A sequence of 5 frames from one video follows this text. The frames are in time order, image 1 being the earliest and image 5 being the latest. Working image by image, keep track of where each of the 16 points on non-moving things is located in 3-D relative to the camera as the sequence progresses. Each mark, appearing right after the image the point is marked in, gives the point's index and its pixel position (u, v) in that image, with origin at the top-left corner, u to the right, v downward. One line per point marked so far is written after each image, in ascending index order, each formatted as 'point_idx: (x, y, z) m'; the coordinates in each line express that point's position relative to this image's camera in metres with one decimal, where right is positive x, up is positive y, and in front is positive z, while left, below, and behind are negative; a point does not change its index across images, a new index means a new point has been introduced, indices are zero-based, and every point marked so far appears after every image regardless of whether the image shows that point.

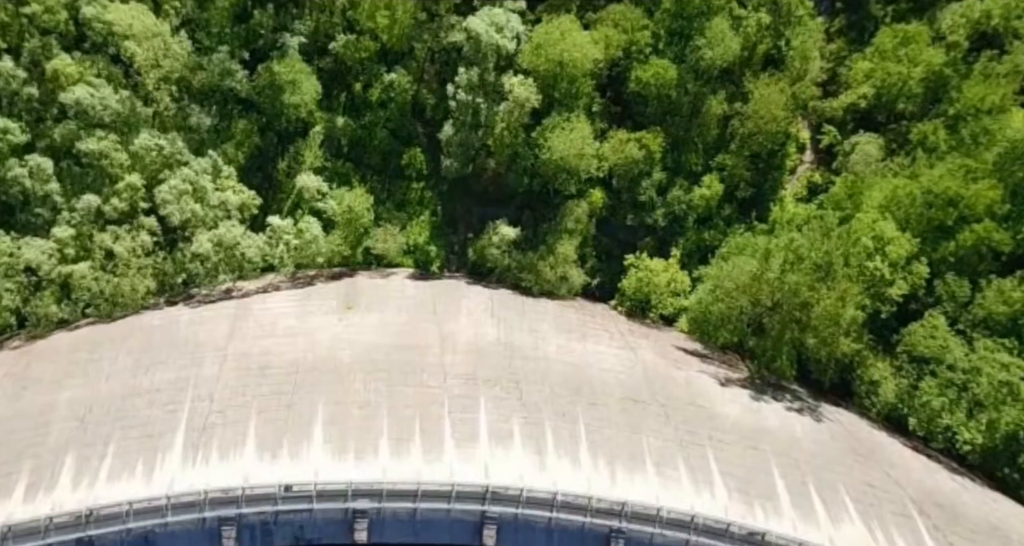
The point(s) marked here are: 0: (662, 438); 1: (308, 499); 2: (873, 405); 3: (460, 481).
0: (+2.7, -2.9, +10.3) m
1: (-3.1, -3.5, +8.8) m
2: (+7.7, -2.8, +12.4) m
3: (-0.8, -3.3, +9.0) m
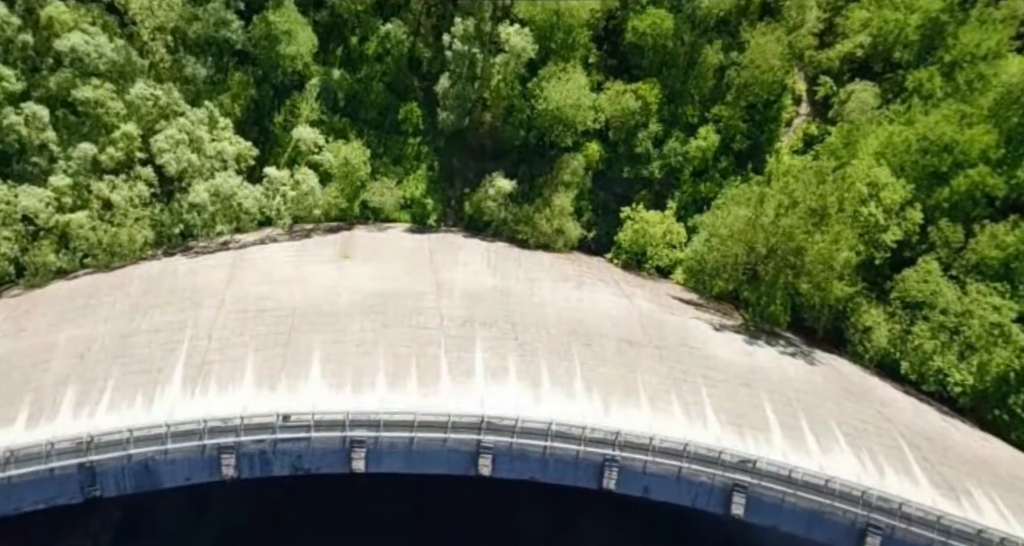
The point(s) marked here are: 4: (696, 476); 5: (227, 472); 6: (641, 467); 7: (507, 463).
0: (+2.6, -1.8, +10.4) m
1: (-3.2, -2.4, +8.9) m
2: (+7.6, -1.6, +12.5) m
3: (-0.9, -2.2, +9.1) m
4: (+2.8, -3.2, +8.9) m
5: (-4.4, -3.1, +8.9) m
6: (+2.0, -3.0, +9.0) m
7: (-0.1, -3.1, +9.2) m
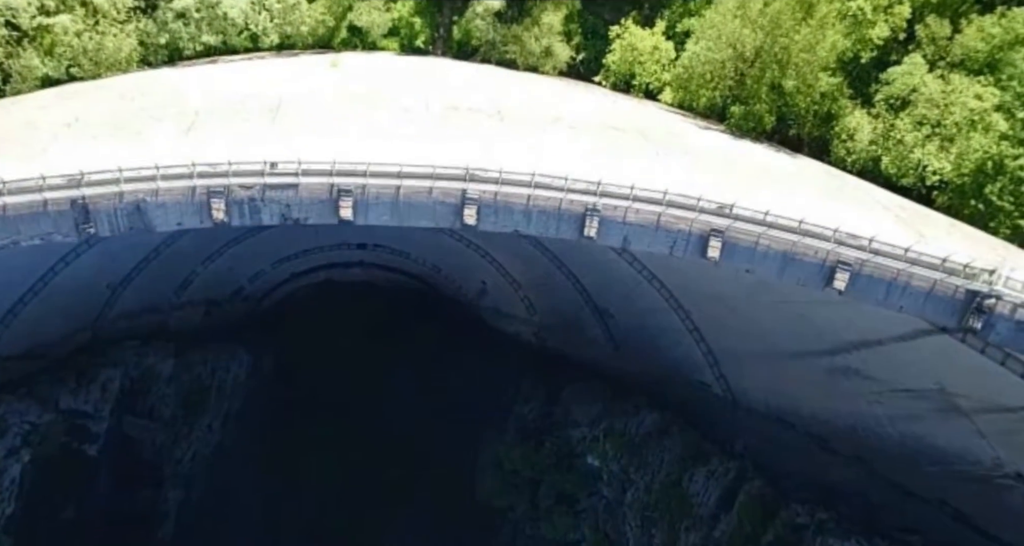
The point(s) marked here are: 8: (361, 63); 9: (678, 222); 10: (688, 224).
0: (+2.3, +2.3, +10.6) m
1: (-3.4, +1.5, +9.1) m
2: (+7.3, +2.6, +12.7) m
3: (-1.1, +1.7, +9.3) m
4: (+2.6, +0.8, +9.2) m
5: (-4.7, +0.9, +9.2) m
6: (+1.7, +0.9, +9.2) m
7: (-0.3, +0.9, +9.5) m
8: (-3.6, +4.9, +13.6) m
9: (+2.6, +0.8, +9.2) m
10: (+2.8, +0.8, +9.2) m
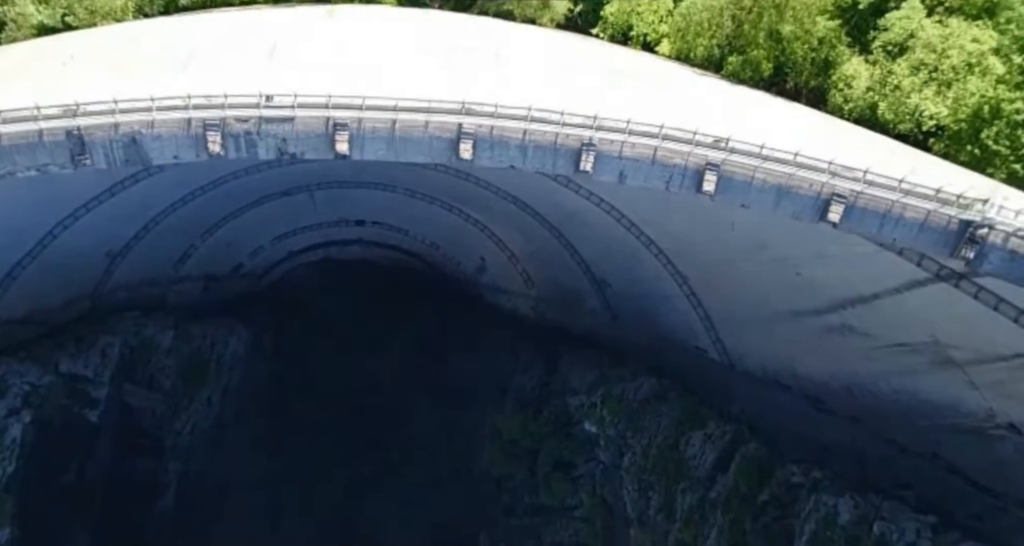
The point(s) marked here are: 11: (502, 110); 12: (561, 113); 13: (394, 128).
0: (+2.3, +3.3, +10.5) m
1: (-3.5, +2.6, +9.1) m
2: (+7.2, +3.7, +12.6) m
3: (-1.2, +2.8, +9.3) m
4: (+2.5, +1.8, +9.2) m
5: (-4.7, +1.9, +9.2) m
6: (+1.7, +2.0, +9.2) m
7: (-0.4, +2.0, +9.5) m
8: (-3.7, +6.1, +13.5) m
9: (+2.6, +1.9, +9.2) m
10: (+2.7, +1.9, +9.2) m
11: (-0.2, +2.6, +9.2) m
12: (+0.8, +2.6, +9.4) m
13: (-1.9, +2.3, +9.2) m
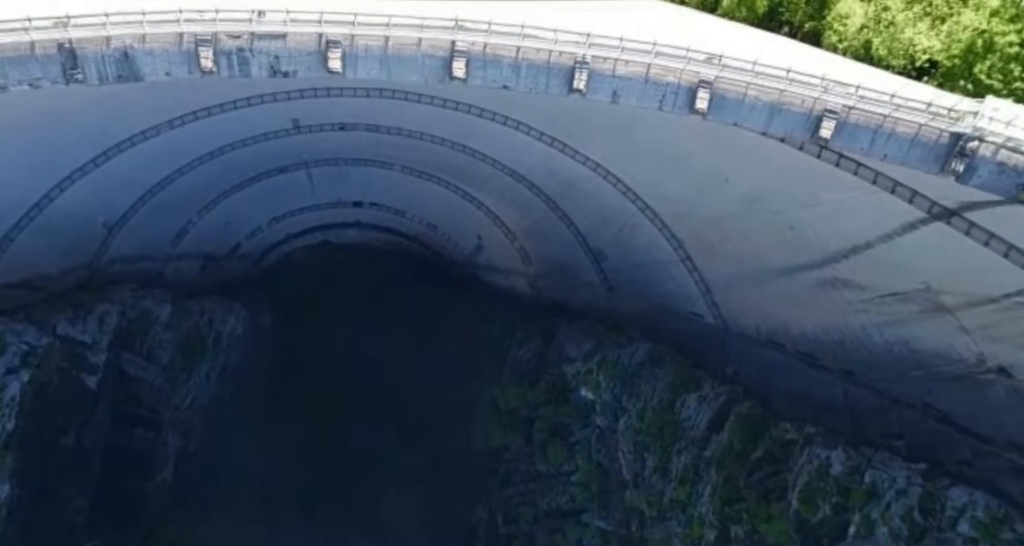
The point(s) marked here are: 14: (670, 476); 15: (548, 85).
0: (+2.2, +4.7, +10.6) m
1: (-3.6, +3.9, +9.1) m
2: (+7.1, +5.0, +12.7) m
3: (-1.3, +4.1, +9.3) m
4: (+2.4, +3.2, +9.2) m
5: (-4.8, +3.3, +9.2) m
6: (+1.6, +3.3, +9.2) m
7: (-0.5, +3.3, +9.5) m
8: (-3.8, +7.4, +13.5) m
9: (+2.5, +3.2, +9.2) m
10: (+2.6, +3.2, +9.2) m
11: (-0.3, +4.0, +9.2) m
12: (+0.7, +3.9, +9.4) m
13: (-2.0, +3.7, +9.2) m
14: (+4.9, -6.2, +18.0) m
15: (+0.6, +3.1, +9.5) m
